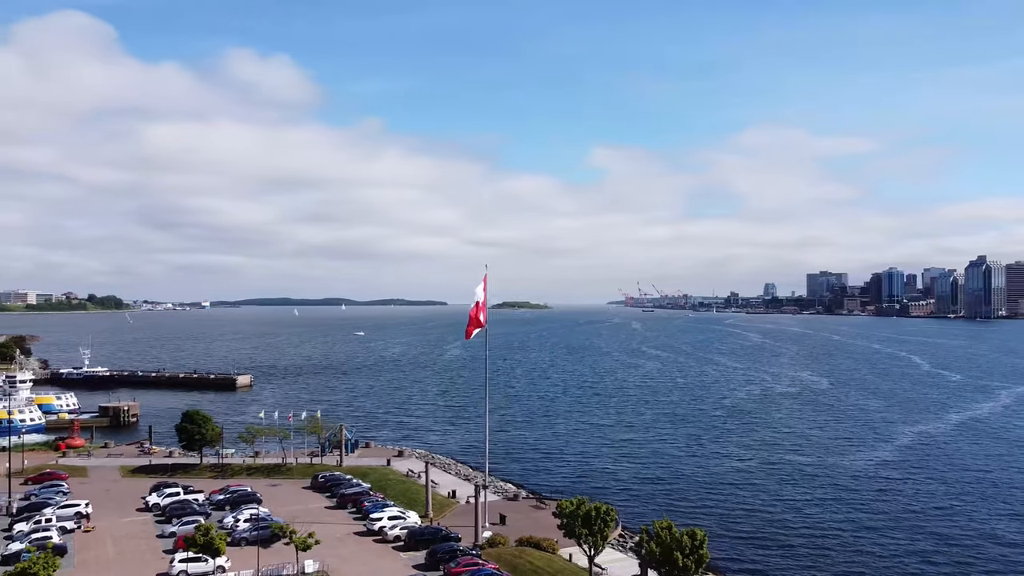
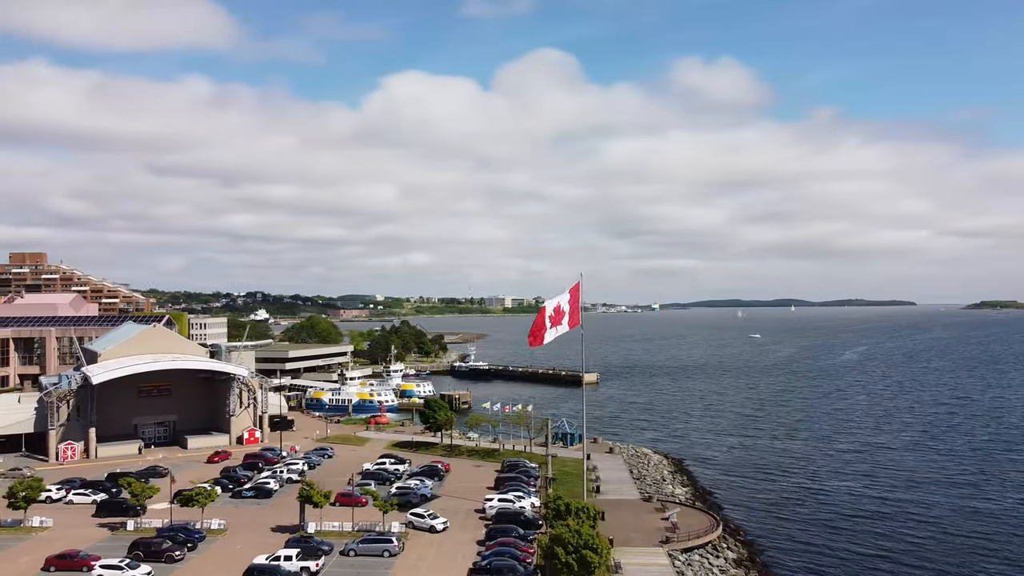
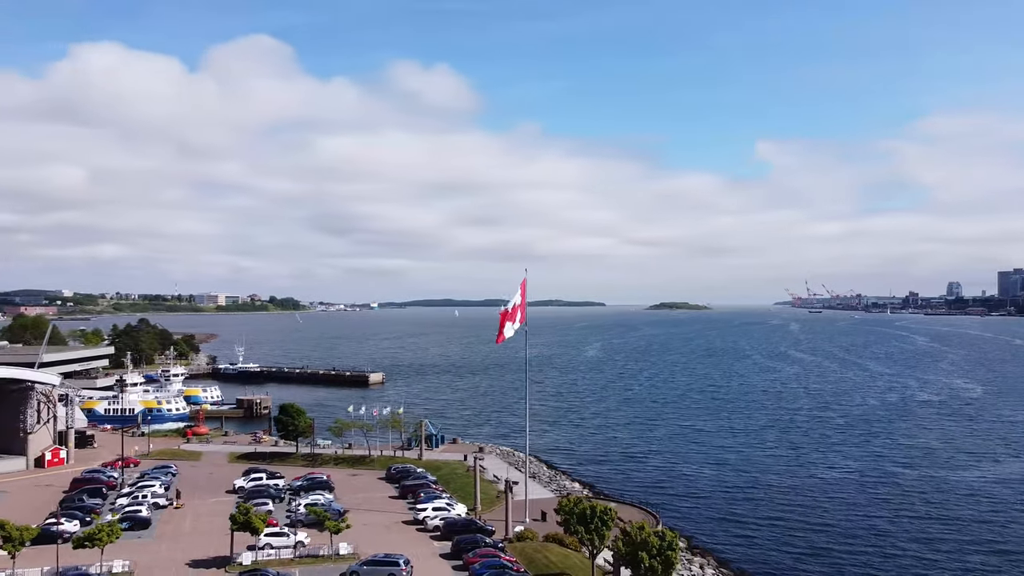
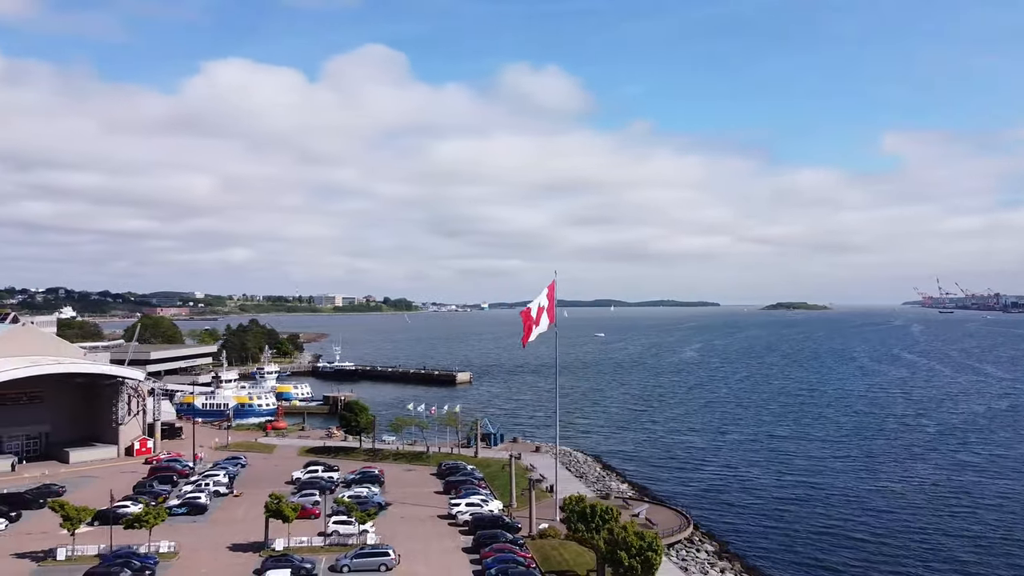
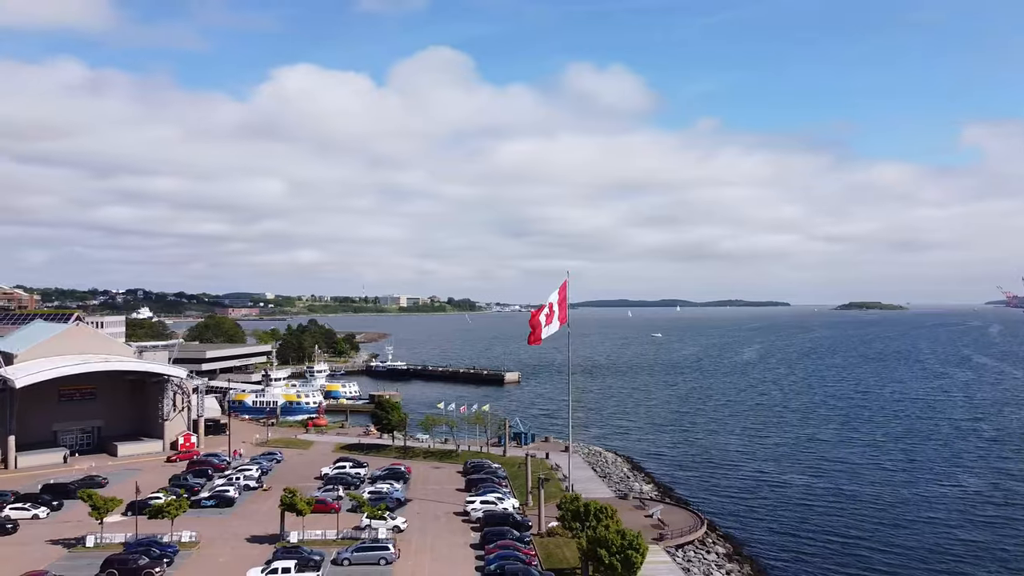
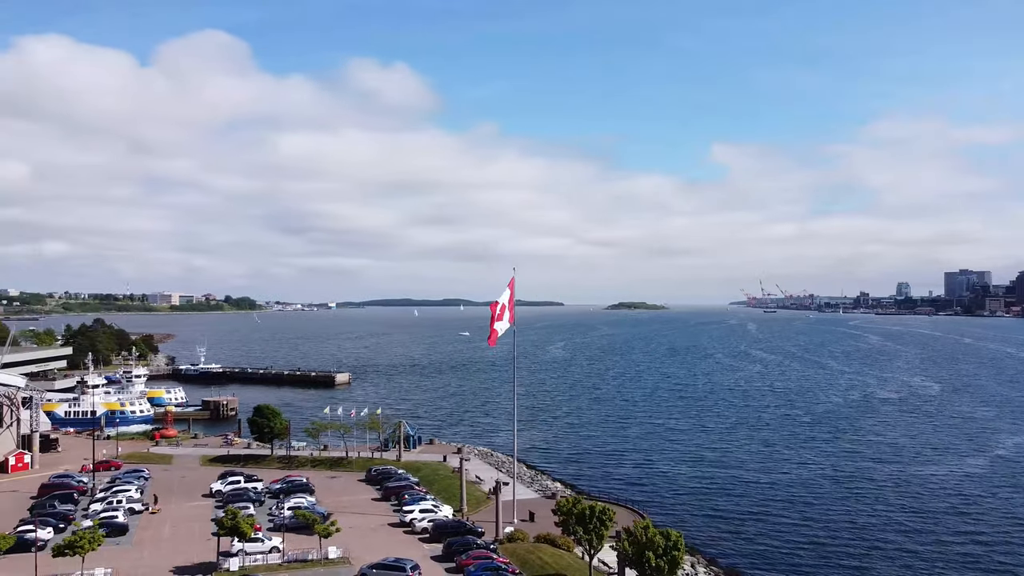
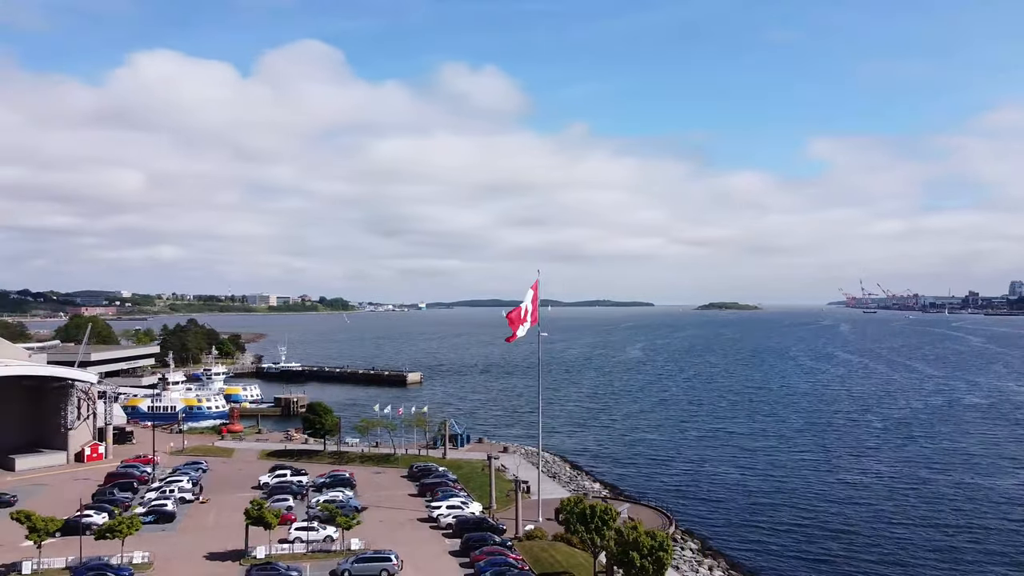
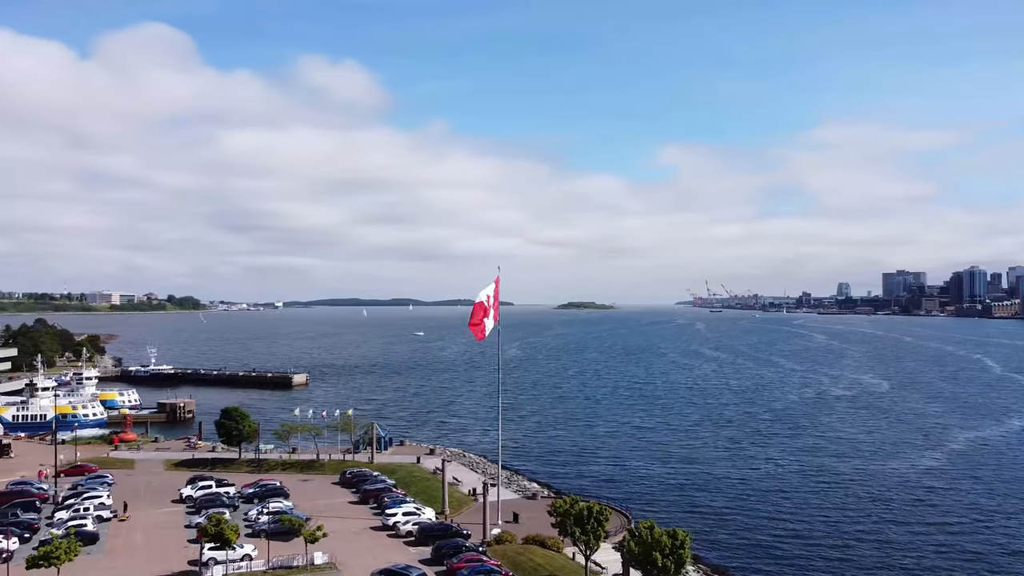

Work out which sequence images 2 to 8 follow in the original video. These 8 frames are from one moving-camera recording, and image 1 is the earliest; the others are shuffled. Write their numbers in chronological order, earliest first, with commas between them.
8, 6, 3, 7, 4, 5, 2
